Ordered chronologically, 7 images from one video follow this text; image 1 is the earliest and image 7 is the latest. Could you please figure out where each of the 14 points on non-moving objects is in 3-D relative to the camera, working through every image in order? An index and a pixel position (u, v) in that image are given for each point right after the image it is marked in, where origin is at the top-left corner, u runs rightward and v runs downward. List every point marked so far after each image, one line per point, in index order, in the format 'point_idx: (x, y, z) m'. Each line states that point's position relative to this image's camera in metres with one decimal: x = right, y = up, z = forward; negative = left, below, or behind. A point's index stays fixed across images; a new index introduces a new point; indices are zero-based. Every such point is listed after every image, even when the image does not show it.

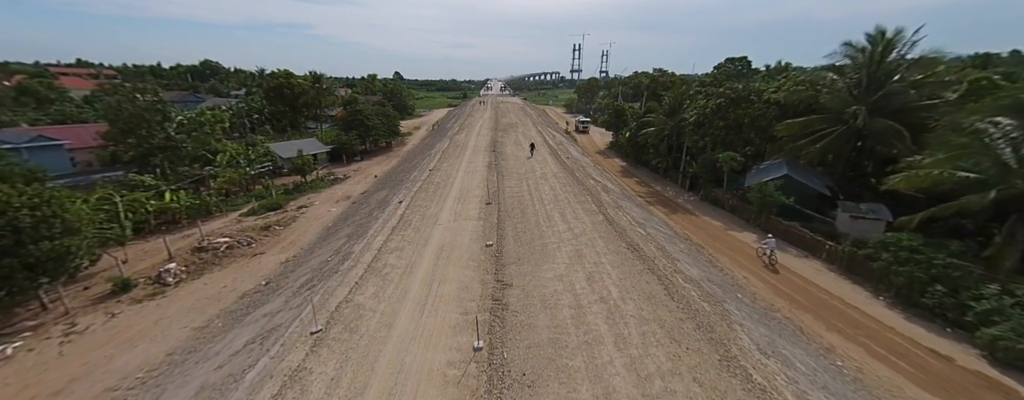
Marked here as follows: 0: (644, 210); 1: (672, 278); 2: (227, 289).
0: (+8.0, -0.6, +19.4) m
1: (+5.4, -2.6, +10.6) m
2: (-11.8, -3.7, +13.2) m
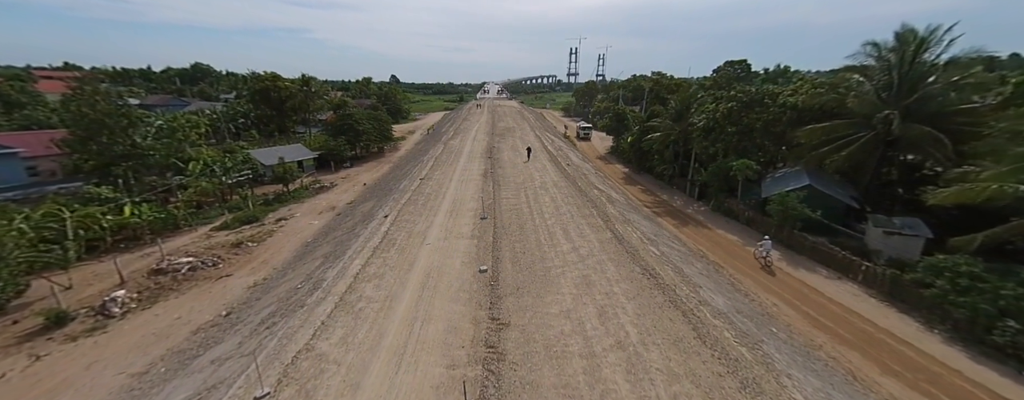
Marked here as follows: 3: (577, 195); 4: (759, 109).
0: (+7.8, -1.3, +17.9) m
1: (+5.3, -3.2, +9.0) m
2: (-11.9, -4.4, +11.4) m
3: (+3.8, +0.3, +18.9) m
4: (+15.4, +5.7, +19.9) m
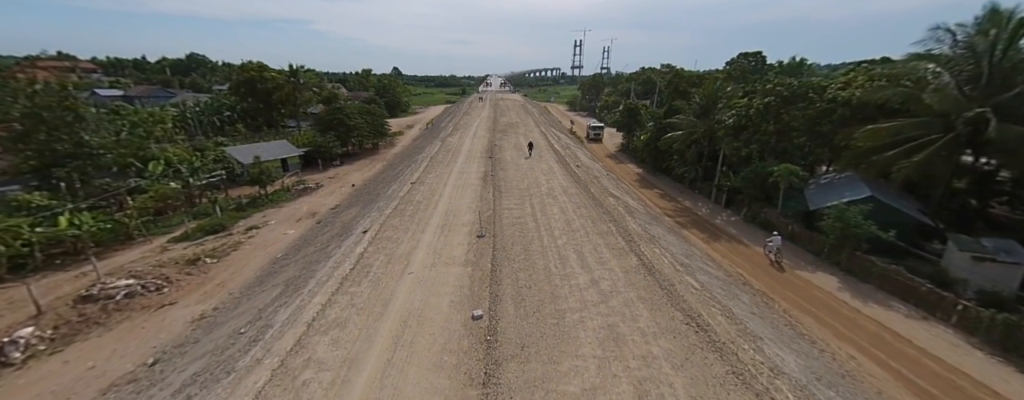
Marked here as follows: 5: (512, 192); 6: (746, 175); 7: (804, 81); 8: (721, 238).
0: (+8.0, -1.9, +15.2) m
1: (+5.4, -3.9, +6.4) m
2: (-11.8, -4.9, +9.0) m
3: (+4.0, -0.2, +16.3) m
4: (+15.6, +5.1, +17.1) m
5: (0.0, +0.4, +17.6) m
6: (+13.1, +1.4, +17.8) m
7: (+16.6, +6.8, +18.0) m
8: (+10.8, -1.9, +16.5) m
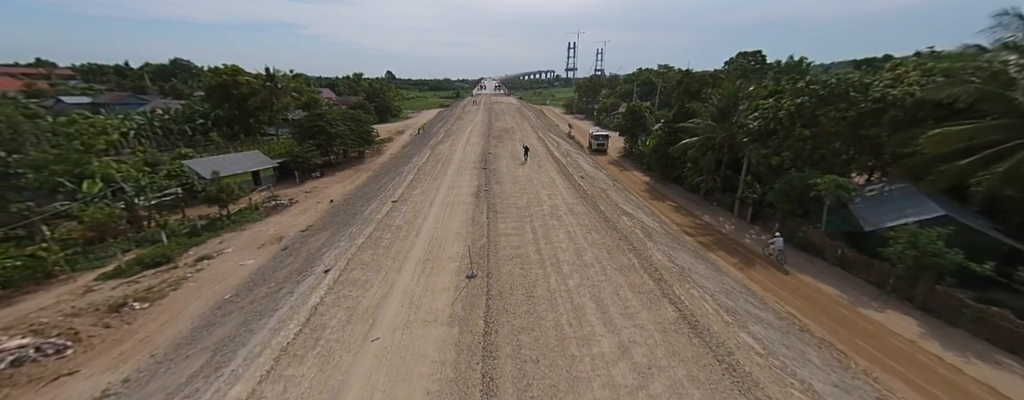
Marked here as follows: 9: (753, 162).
0: (+7.9, -2.7, +12.7) m
1: (+5.4, -4.7, +3.9) m
2: (-11.7, -6.0, +6.2) m
3: (+3.9, -1.2, +13.7) m
4: (+15.4, +4.4, +14.8) m
5: (-0.2, -0.6, +15.1) m
6: (+12.9, +0.6, +15.4) m
7: (+16.3, +6.0, +15.7) m
8: (+10.7, -2.8, +14.0) m
9: (+13.4, +2.1, +17.7) m
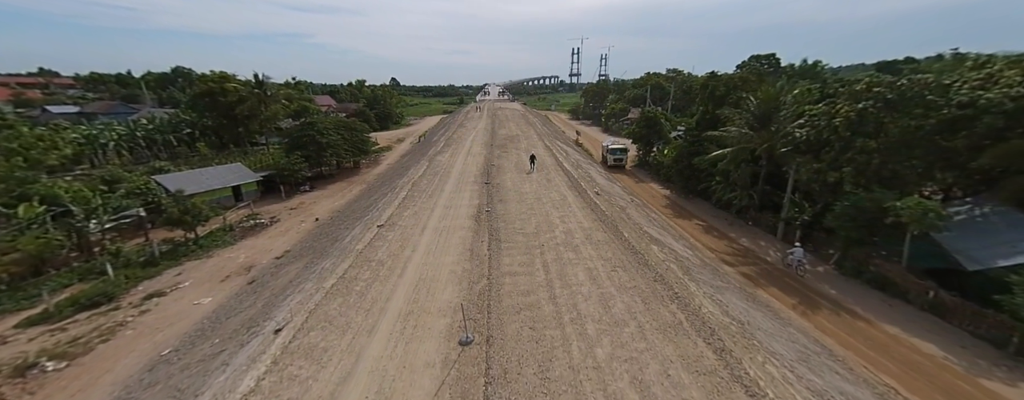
0: (+8.1, -3.7, +10.1) m
1: (+5.5, -5.5, +1.2) m
2: (-11.6, -6.9, +3.8) m
3: (+4.1, -2.1, +11.2) m
4: (+15.7, +3.4, +12.2) m
5: (+0.1, -1.6, +12.6) m
6: (+13.2, -0.4, +12.8) m
7: (+16.6, +5.0, +13.1) m
8: (+11.0, -3.7, +11.4) m
9: (+13.7, +1.1, +15.1) m
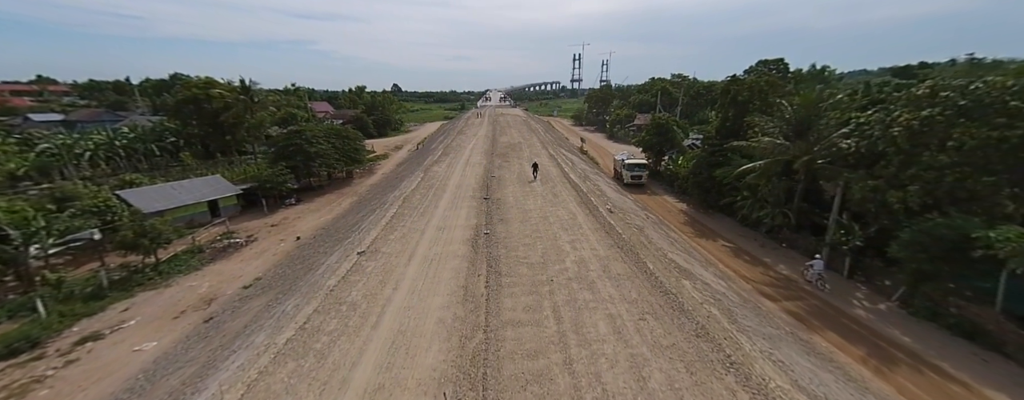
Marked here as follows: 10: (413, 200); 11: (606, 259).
0: (+8.2, -4.5, +7.9) m
1: (+5.6, -6.1, -0.9) m
2: (-11.5, -7.6, +1.7) m
3: (+4.2, -3.0, +9.0) m
4: (+15.7, +2.6, +10.1) m
5: (+0.2, -2.5, +10.5) m
6: (+13.3, -1.2, +10.7) m
7: (+16.7, +4.2, +11.1) m
8: (+11.0, -4.5, +9.2) m
9: (+13.8, +0.2, +13.0) m
10: (-6.0, +0.1, +19.6) m
11: (+3.4, -2.1, +11.7) m
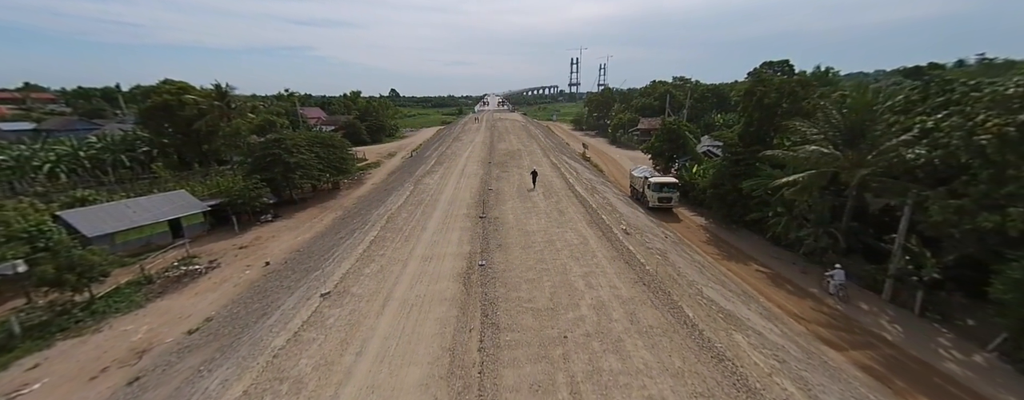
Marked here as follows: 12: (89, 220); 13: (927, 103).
0: (+8.3, -5.2, +5.6) m
1: (+5.7, -6.8, -3.3) m
2: (-11.4, -8.4, -0.8) m
3: (+4.2, -3.7, +6.7) m
4: (+15.7, +1.9, +7.9) m
5: (+0.2, -3.3, +8.1) m
6: (+13.3, -1.9, +8.4) m
7: (+16.6, +3.5, +8.9) m
8: (+11.1, -5.3, +6.9) m
9: (+13.8, -0.6, +10.7) m
10: (-6.0, -0.9, +17.3) m
11: (+3.5, -2.9, +9.4) m
12: (-20.8, -0.9, +15.7) m
13: (+15.4, +3.8, +12.2) m
